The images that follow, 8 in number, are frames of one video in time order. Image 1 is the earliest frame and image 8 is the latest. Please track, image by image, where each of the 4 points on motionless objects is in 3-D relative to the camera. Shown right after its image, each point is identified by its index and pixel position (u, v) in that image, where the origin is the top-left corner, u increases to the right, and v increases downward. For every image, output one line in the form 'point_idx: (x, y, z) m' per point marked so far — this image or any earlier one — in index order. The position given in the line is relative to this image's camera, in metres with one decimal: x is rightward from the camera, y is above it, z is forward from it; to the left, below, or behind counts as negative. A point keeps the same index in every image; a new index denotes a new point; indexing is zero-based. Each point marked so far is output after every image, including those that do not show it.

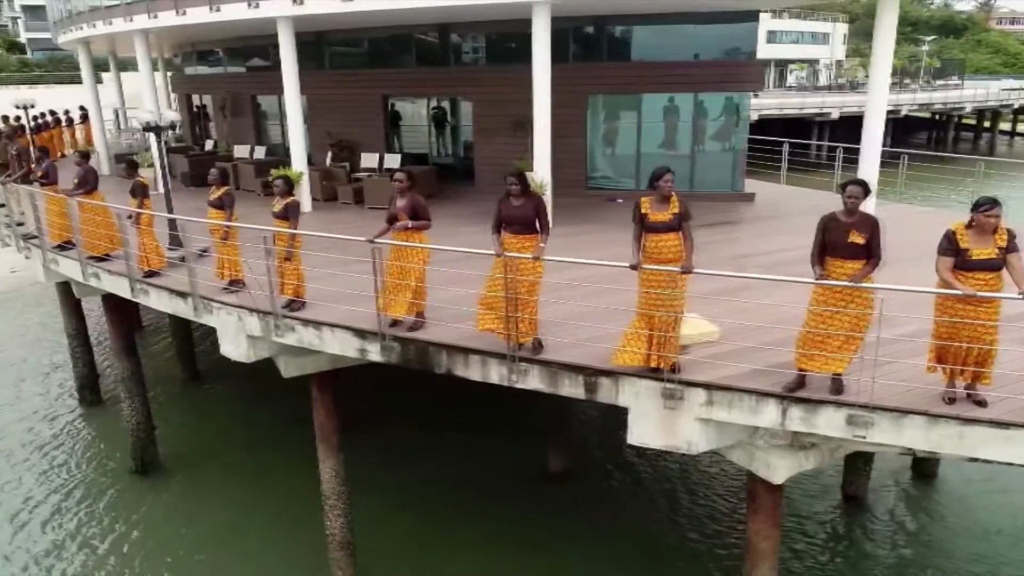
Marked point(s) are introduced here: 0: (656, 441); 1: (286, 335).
0: (+1.1, -1.2, +5.8) m
1: (-2.2, -0.5, +7.3) m
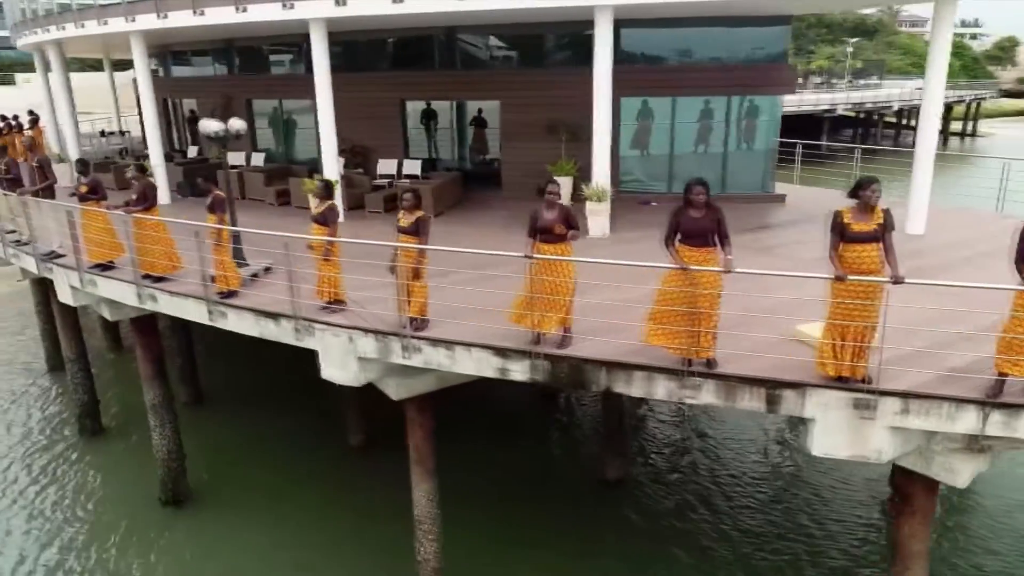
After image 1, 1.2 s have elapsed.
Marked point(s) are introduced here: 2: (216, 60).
0: (+2.6, -1.3, +5.8) m
1: (-1.0, -0.6, +6.9) m
2: (-6.7, +5.2, +16.7) m
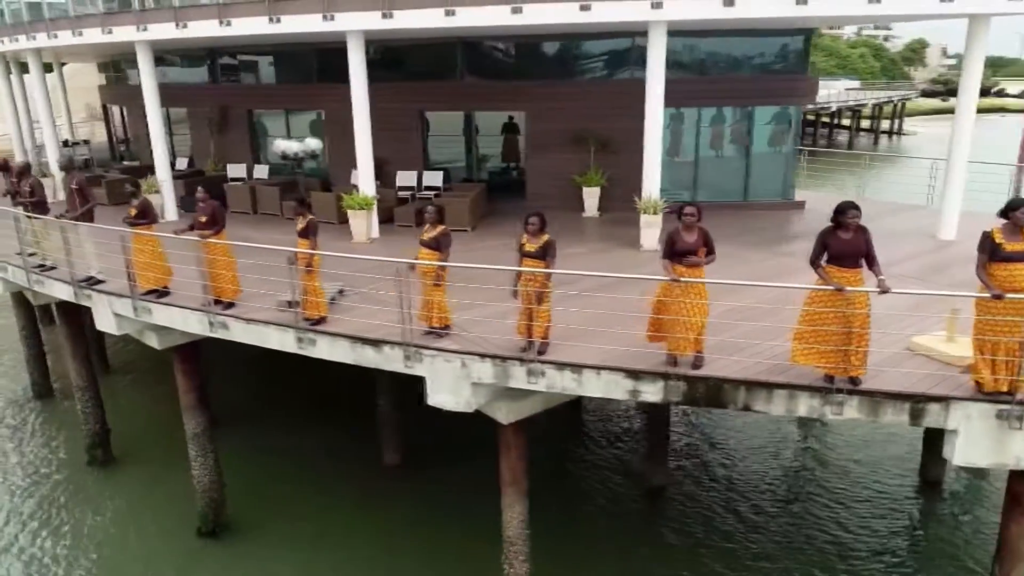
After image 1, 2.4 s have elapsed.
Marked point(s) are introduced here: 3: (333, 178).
0: (+3.8, -1.4, +6.0) m
1: (+0.2, -0.9, +6.9) m
2: (-6.6, +4.8, +16.1) m
3: (-3.7, +2.3, +15.3) m
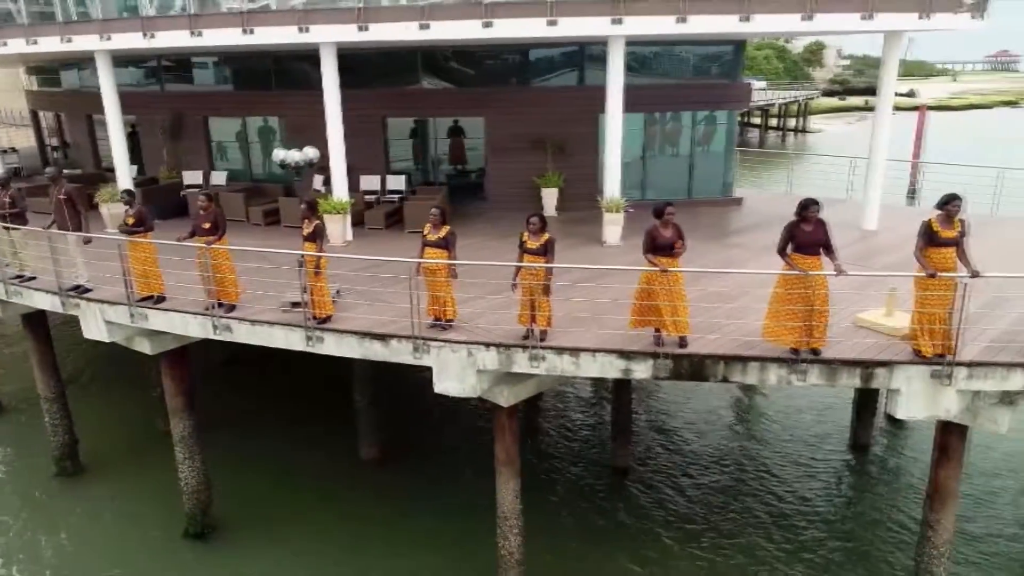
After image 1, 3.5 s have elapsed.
0: (+4.0, -1.2, +7.1) m
1: (+0.2, -0.8, +7.6) m
2: (-7.6, +4.7, +16.1) m
3: (-4.6, +2.2, +15.5) m
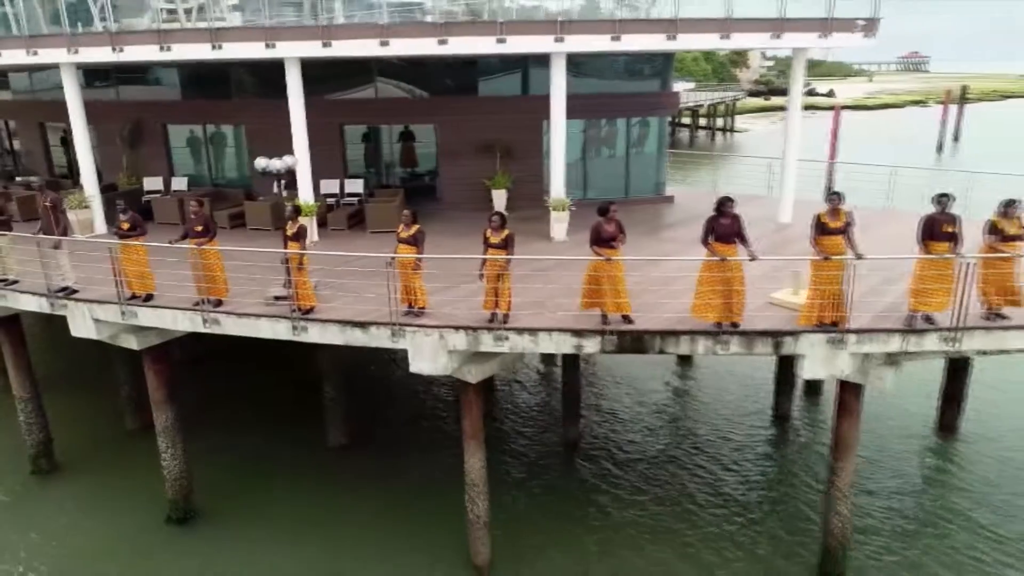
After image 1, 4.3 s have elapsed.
0: (+3.6, -1.0, +8.6) m
1: (-0.2, -0.7, +8.8) m
2: (-8.8, +4.6, +16.5) m
3: (-5.7, +2.2, +16.3) m
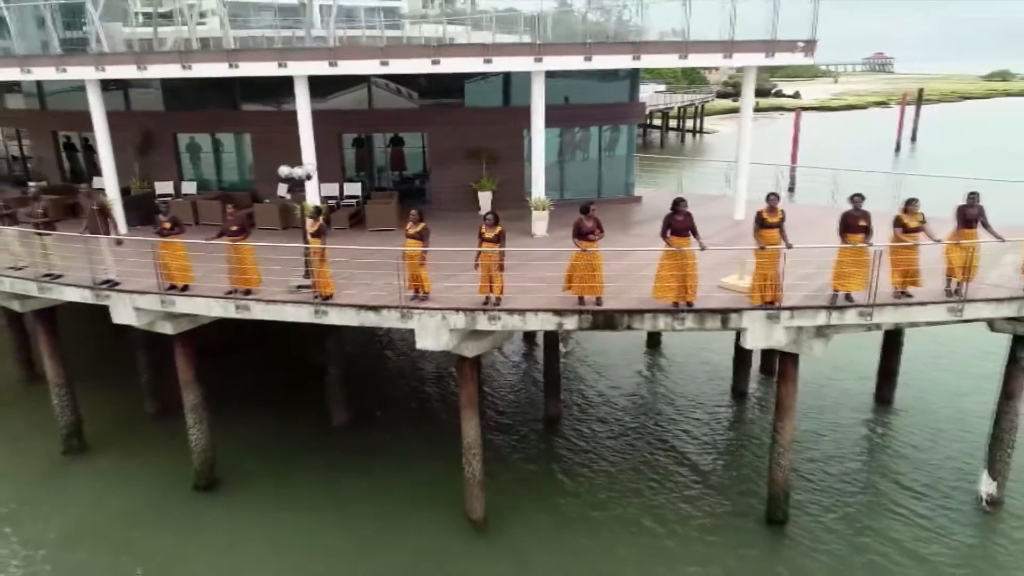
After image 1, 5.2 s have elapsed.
0: (+3.5, -0.8, +10.3) m
1: (-0.3, -0.5, +10.4) m
2: (-9.2, +4.7, +17.9) m
3: (-6.1, +2.3, +17.7) m
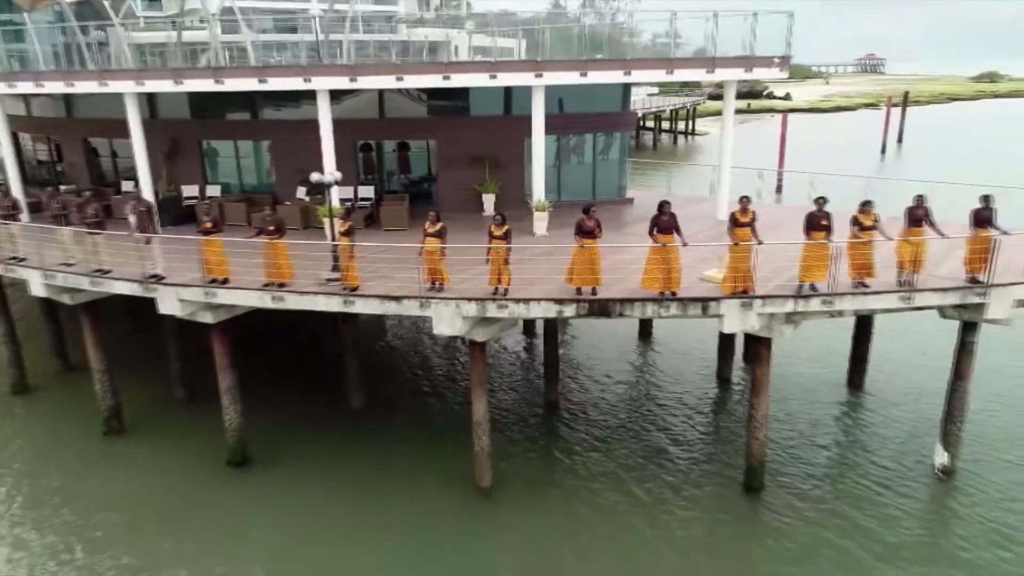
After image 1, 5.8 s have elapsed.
0: (+3.6, -0.6, +11.8) m
1: (-0.2, -0.4, +11.8) m
2: (-9.2, +4.8, +19.2) m
3: (-6.1, +2.4, +19.1) m
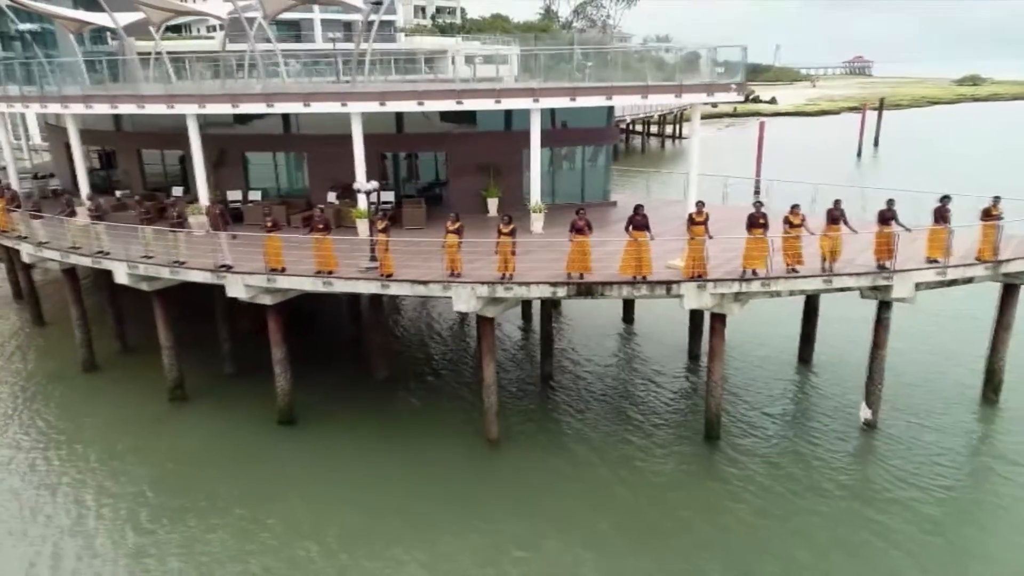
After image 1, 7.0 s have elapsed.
0: (+3.7, -0.4, +14.9) m
1: (-0.1, -0.1, +14.9) m
2: (-9.2, +5.0, +22.2) m
3: (-6.0, +2.7, +22.1) m
